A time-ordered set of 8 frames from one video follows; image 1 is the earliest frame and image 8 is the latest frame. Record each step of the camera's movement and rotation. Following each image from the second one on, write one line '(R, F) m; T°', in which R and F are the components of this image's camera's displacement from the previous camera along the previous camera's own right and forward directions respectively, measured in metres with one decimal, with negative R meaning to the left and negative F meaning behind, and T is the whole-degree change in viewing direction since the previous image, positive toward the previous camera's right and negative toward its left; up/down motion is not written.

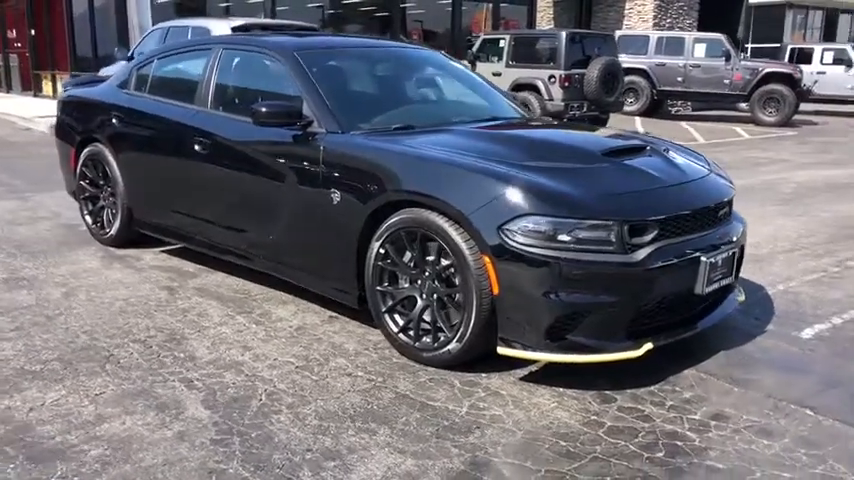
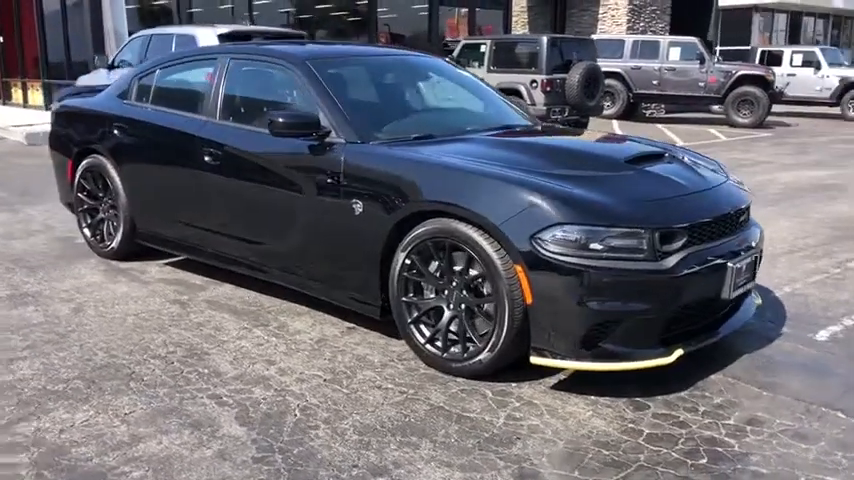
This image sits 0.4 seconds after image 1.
(-0.3, 0.0) m; +2°
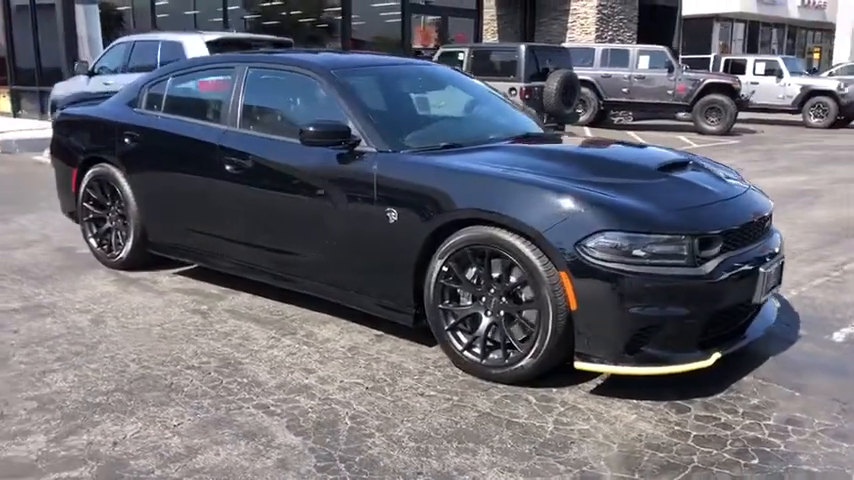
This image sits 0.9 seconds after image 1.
(-0.4, 0.0) m; +3°
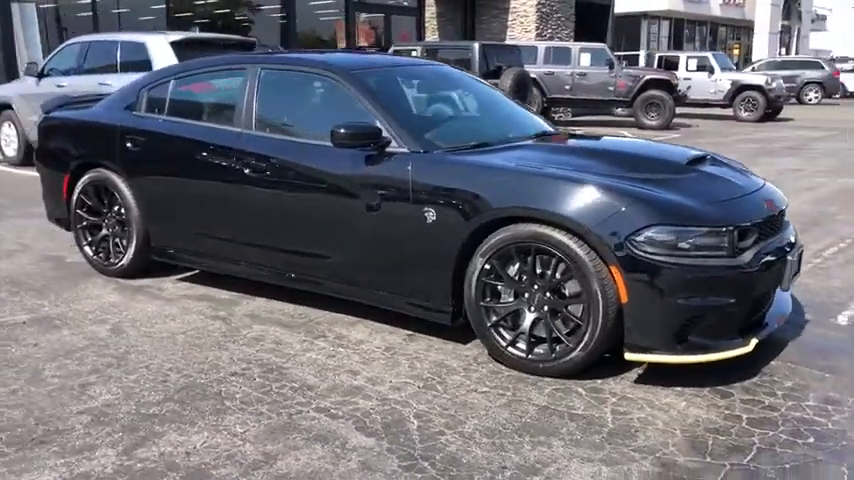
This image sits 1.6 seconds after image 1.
(-0.6, 0.0) m; +5°
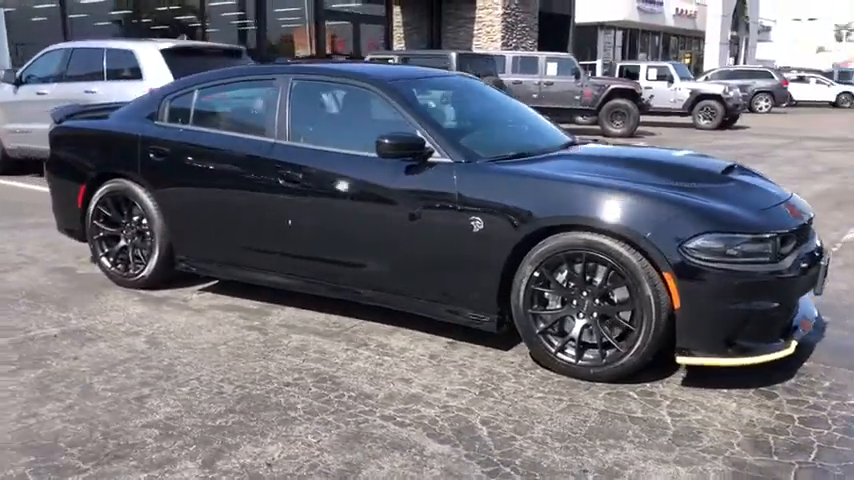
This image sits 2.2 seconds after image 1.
(-0.5, 0.0) m; +3°
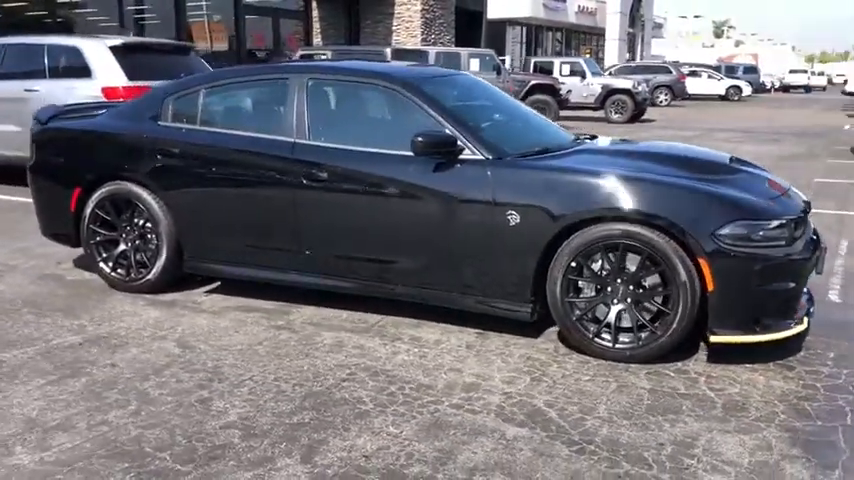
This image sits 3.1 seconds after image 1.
(-0.8, -0.1) m; +7°
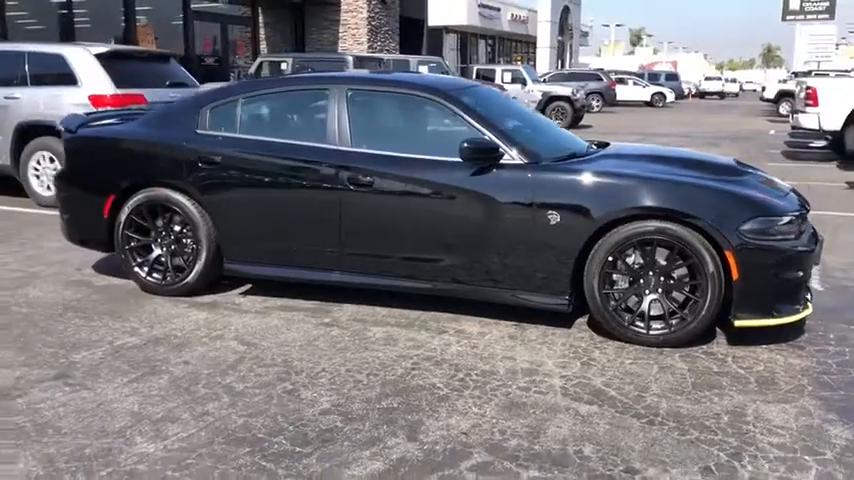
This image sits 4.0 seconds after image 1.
(-0.7, -0.3) m; +5°
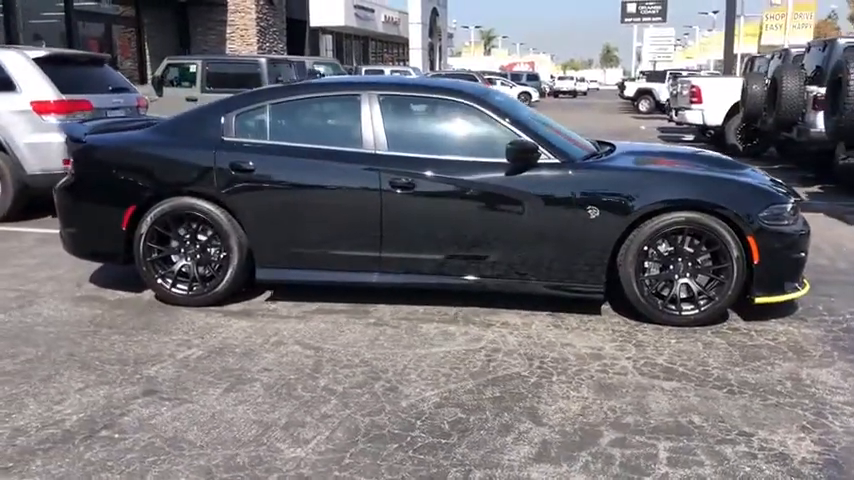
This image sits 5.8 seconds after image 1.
(-1.2, -0.1) m; +10°
